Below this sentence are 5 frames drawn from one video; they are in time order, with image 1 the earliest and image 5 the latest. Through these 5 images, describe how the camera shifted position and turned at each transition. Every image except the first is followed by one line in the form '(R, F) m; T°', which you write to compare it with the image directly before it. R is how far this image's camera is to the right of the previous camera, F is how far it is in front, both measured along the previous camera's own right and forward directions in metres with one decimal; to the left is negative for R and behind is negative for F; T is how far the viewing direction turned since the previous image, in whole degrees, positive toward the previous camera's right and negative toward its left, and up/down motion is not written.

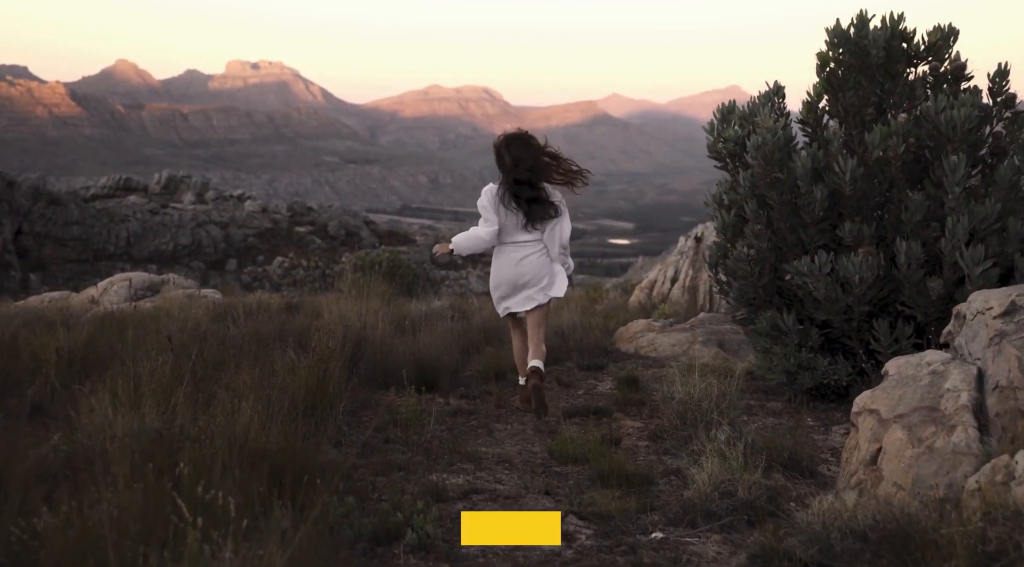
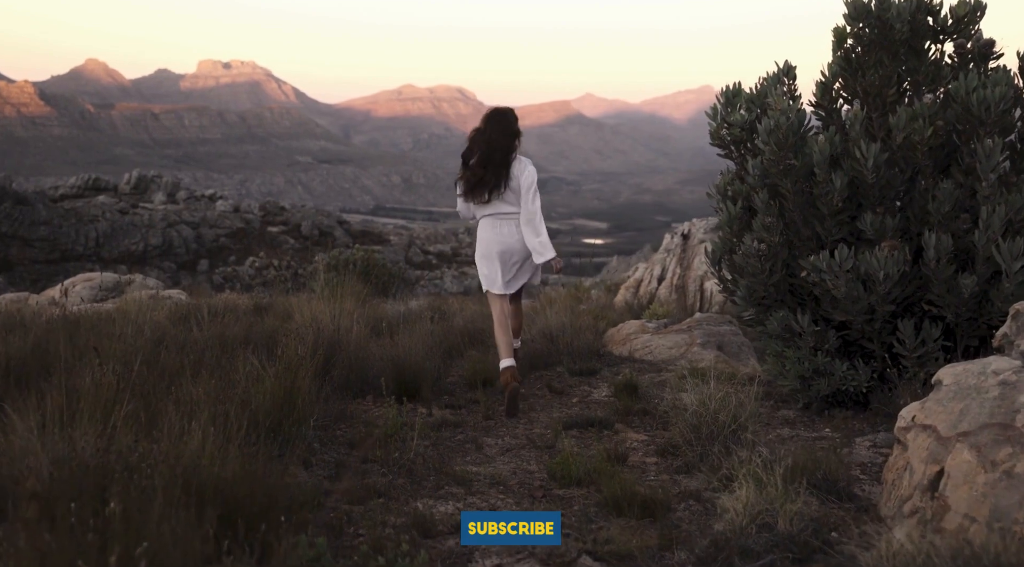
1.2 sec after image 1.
(-0.1, +0.6) m; +2°
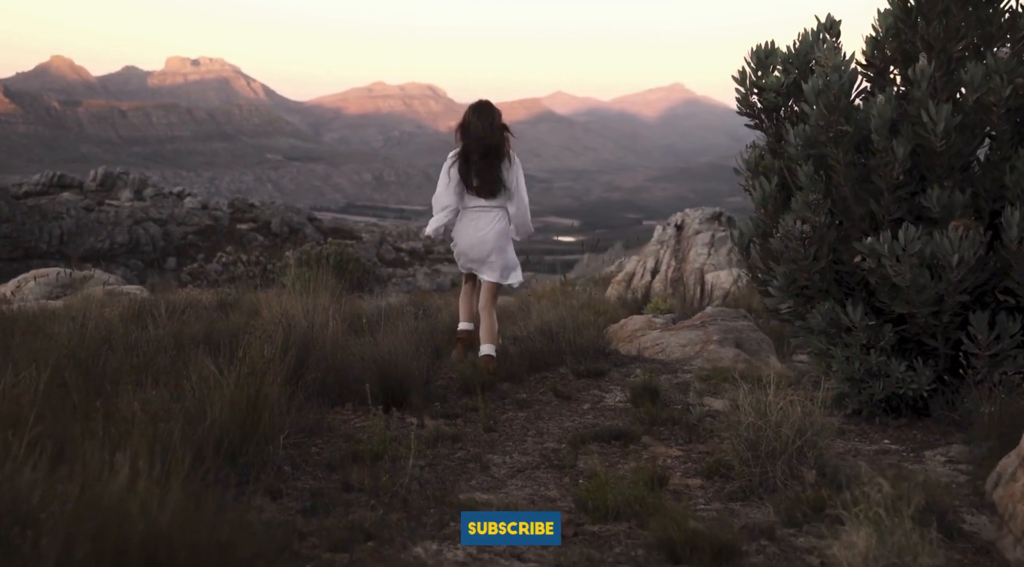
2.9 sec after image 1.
(-0.2, +0.9) m; +2°
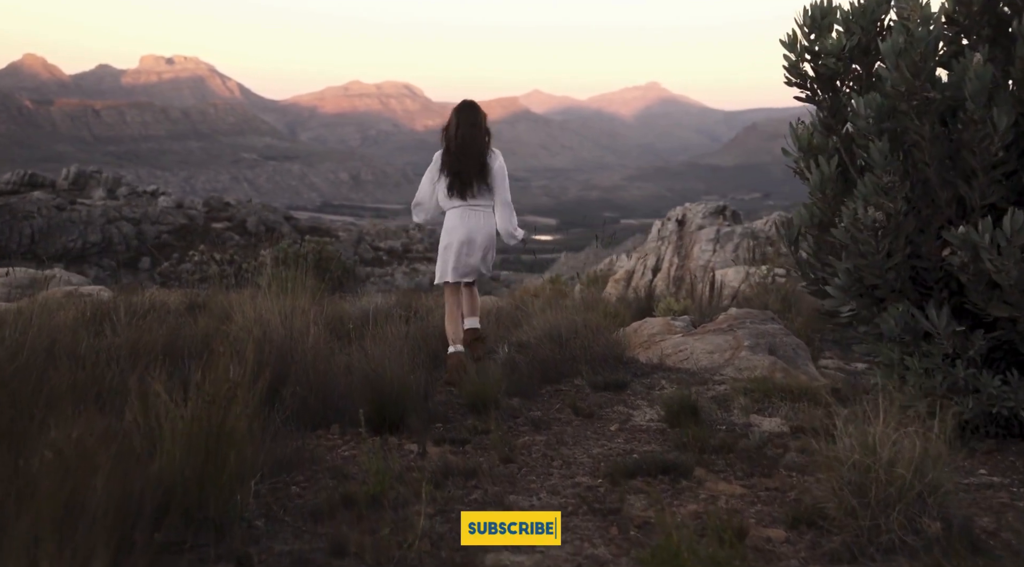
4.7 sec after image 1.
(-0.2, +0.8) m; +1°
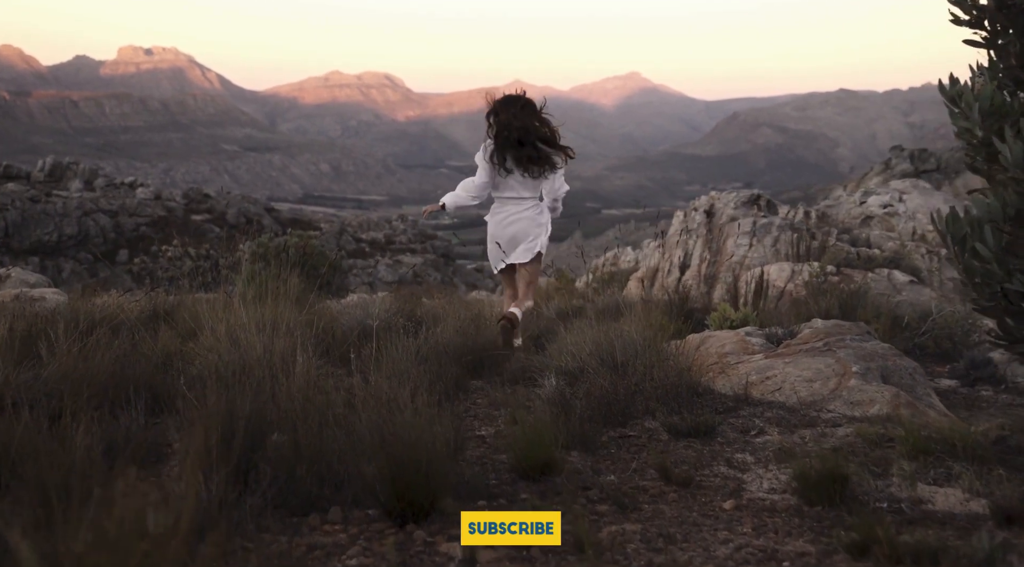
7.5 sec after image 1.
(-0.3, +1.4) m; +1°
